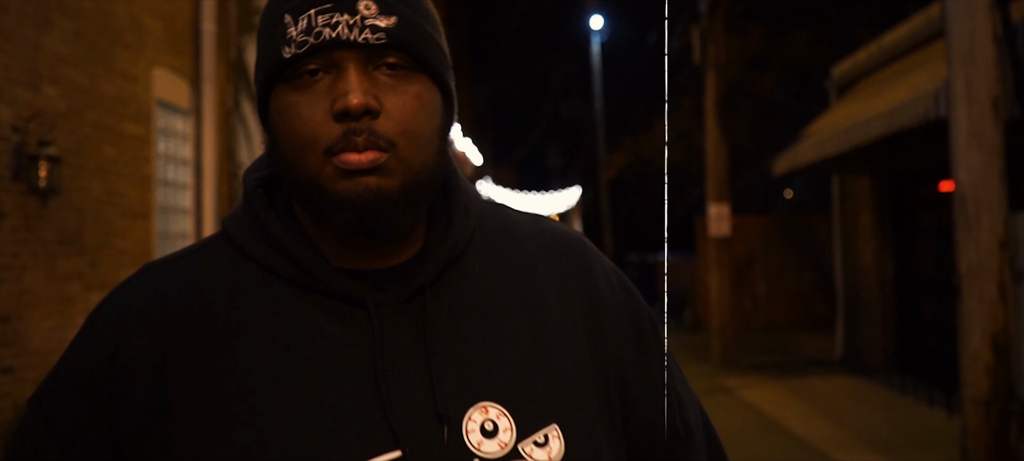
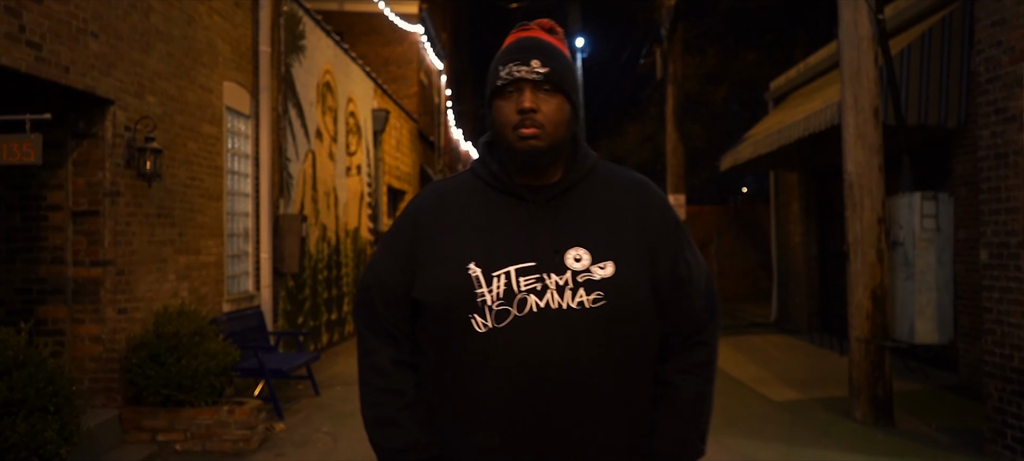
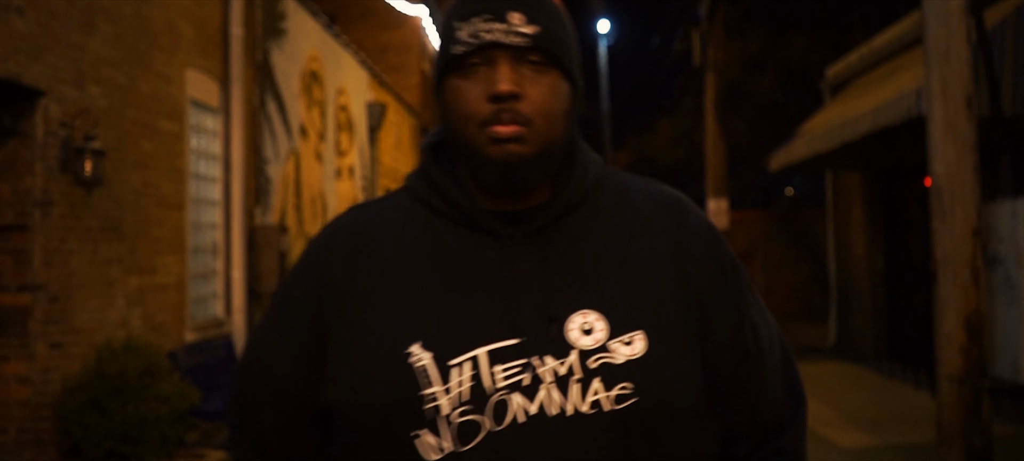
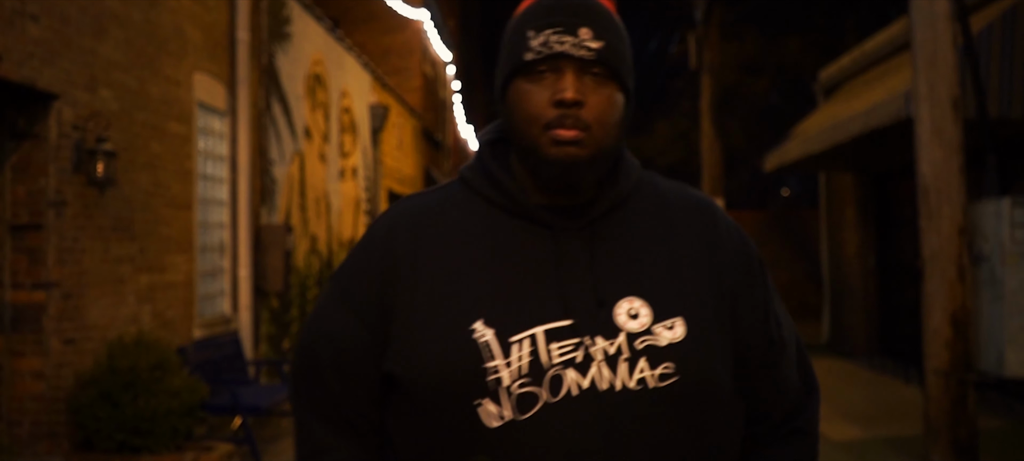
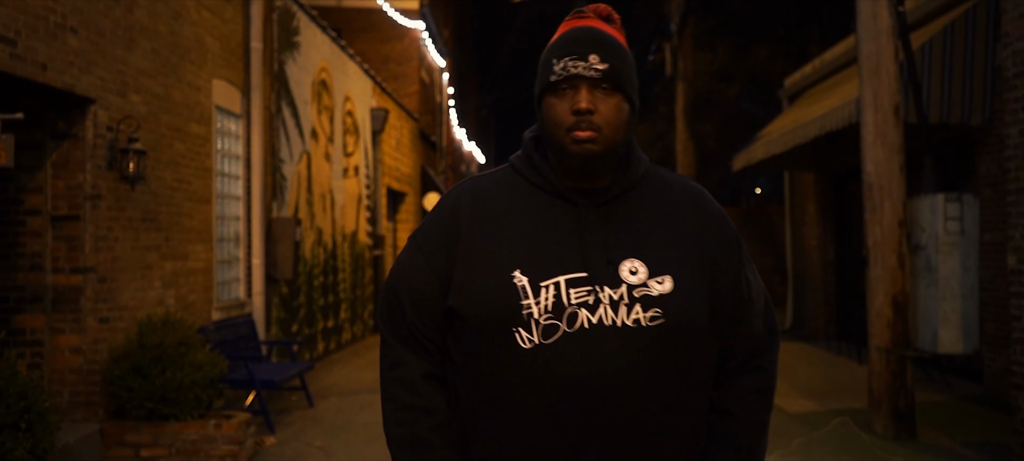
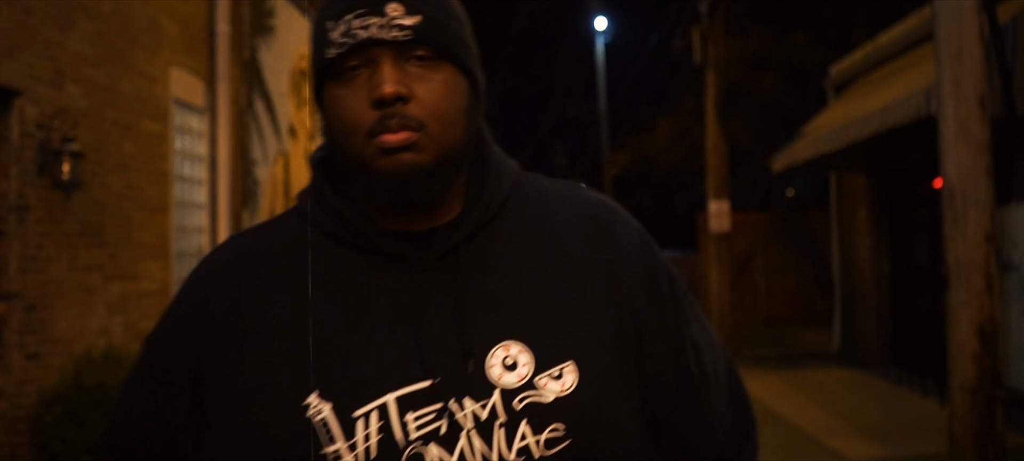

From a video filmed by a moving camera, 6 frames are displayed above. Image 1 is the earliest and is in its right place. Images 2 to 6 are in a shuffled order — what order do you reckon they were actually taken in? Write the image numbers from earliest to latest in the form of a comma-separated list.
6, 3, 4, 5, 2
